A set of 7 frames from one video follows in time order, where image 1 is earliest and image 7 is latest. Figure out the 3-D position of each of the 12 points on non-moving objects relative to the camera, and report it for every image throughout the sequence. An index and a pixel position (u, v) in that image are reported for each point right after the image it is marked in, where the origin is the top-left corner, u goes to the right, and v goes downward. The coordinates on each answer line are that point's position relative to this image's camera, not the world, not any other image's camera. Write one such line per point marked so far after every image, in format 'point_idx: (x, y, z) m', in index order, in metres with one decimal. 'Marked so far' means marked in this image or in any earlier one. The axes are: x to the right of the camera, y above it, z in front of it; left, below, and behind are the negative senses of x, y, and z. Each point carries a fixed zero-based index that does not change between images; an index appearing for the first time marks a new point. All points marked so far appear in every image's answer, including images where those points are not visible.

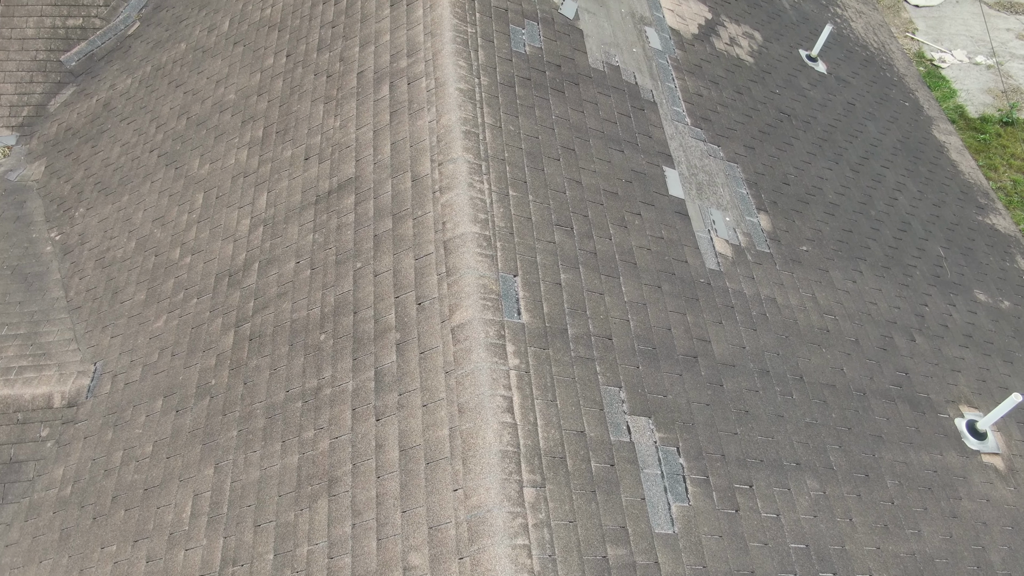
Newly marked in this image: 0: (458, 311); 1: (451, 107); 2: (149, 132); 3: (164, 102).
0: (-0.5, -0.2, +6.2) m
1: (-0.6, +1.8, +7.7) m
2: (-5.3, +2.3, +10.9) m
3: (-5.2, +2.8, +11.2) m
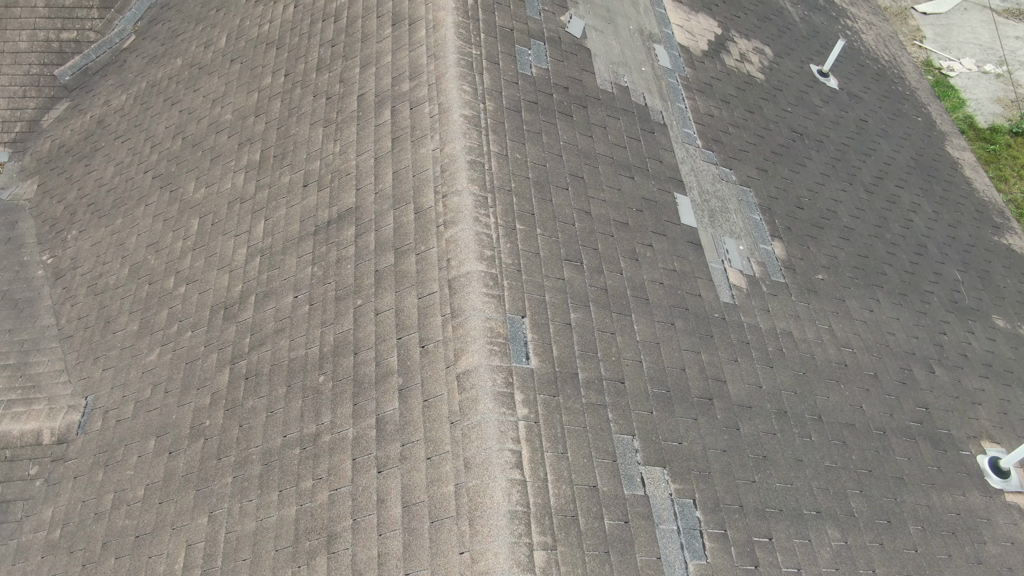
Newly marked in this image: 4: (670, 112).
0: (-0.4, -0.5, +5.9) m
1: (-0.6, +1.5, +7.4) m
2: (-5.2, +1.9, +10.6) m
3: (-5.1, +2.4, +10.9) m
4: (+2.0, +2.2, +9.5) m
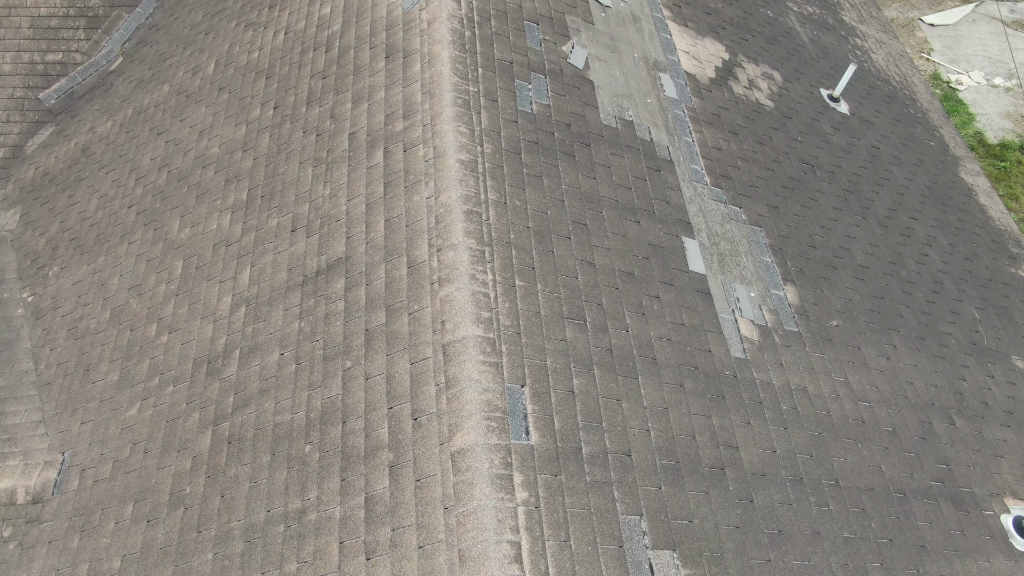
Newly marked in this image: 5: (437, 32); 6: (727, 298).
0: (-0.4, -1.1, +5.5) m
1: (-0.6, +1.0, +6.9) m
2: (-5.2, +1.4, +10.2) m
3: (-5.1, +1.9, +10.5) m
4: (+2.0, +1.7, +9.1) m
5: (-0.8, +2.8, +8.3) m
6: (+2.2, -0.1, +7.8) m
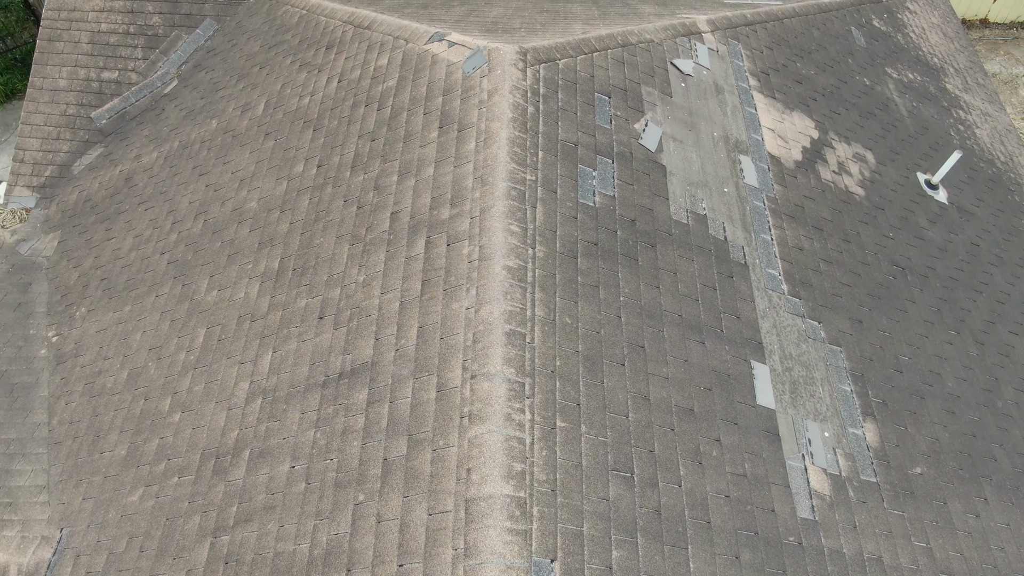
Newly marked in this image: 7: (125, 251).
0: (-0.3, -2.1, +4.7) m
1: (-0.1, -0.1, +6.2) m
2: (-4.5, +0.8, +9.7) m
3: (-4.3, +1.3, +10.0) m
4: (+2.6, +0.4, +8.1) m
5: (-0.1, +1.8, +7.5) m
6: (+2.6, -1.4, +6.9) m
7: (-5.1, +0.5, +9.9) m
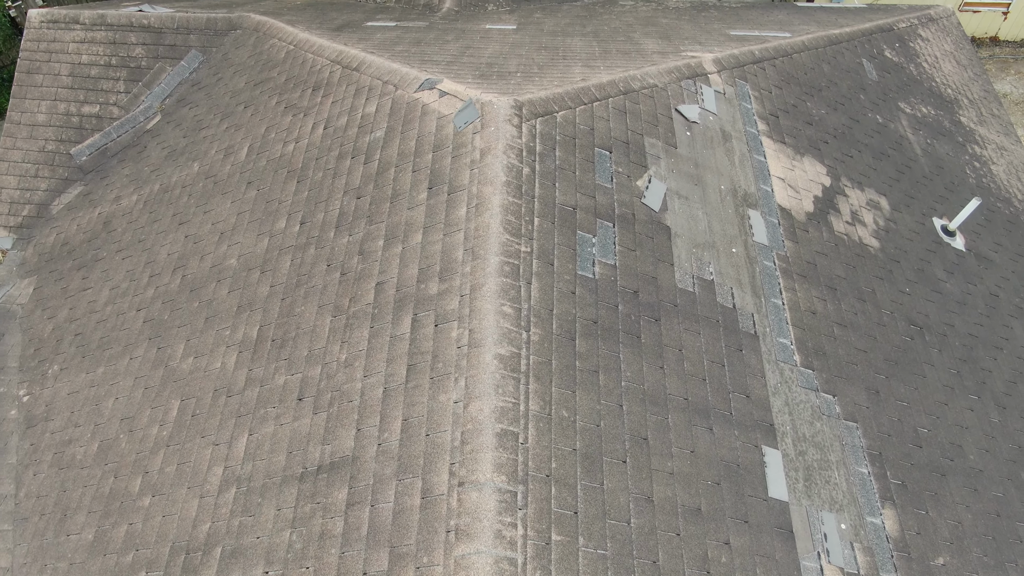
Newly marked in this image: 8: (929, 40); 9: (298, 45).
0: (-0.3, -2.8, +4.2) m
1: (-0.2, -0.8, +5.7) m
2: (-4.6, +0.1, +9.2) m
3: (-4.4, +0.6, +9.5) m
4: (+2.5, -0.3, +7.6) m
5: (-0.2, +1.1, +7.0) m
6: (+2.5, -2.1, +6.4) m
7: (-5.2, -0.2, +9.4) m
8: (+7.8, +4.6, +14.1) m
9: (-3.1, +3.5, +10.8) m
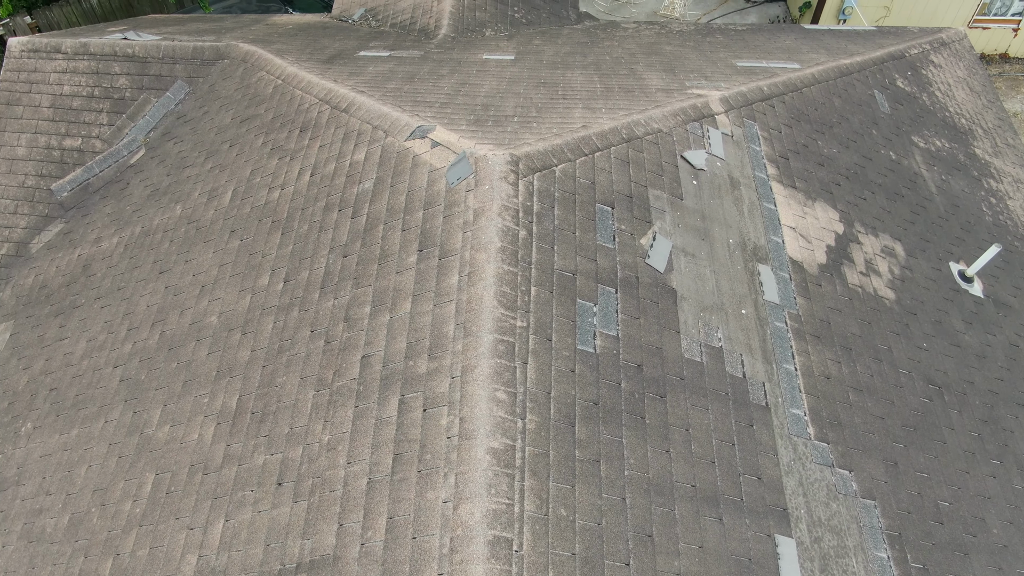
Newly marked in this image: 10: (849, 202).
0: (-0.4, -3.4, +3.8) m
1: (-0.2, -1.4, +5.2) m
2: (-4.6, -0.5, +8.8) m
3: (-4.4, -0.1, +9.0) m
4: (+2.5, -0.9, +7.2) m
5: (-0.2, +0.5, +6.5) m
6: (+2.5, -2.7, +5.9) m
7: (-5.2, -0.8, +9.0) m
8: (+7.8, +4.0, +13.6) m
9: (-3.1, +2.9, +10.3) m
10: (+4.3, +1.1, +9.6) m
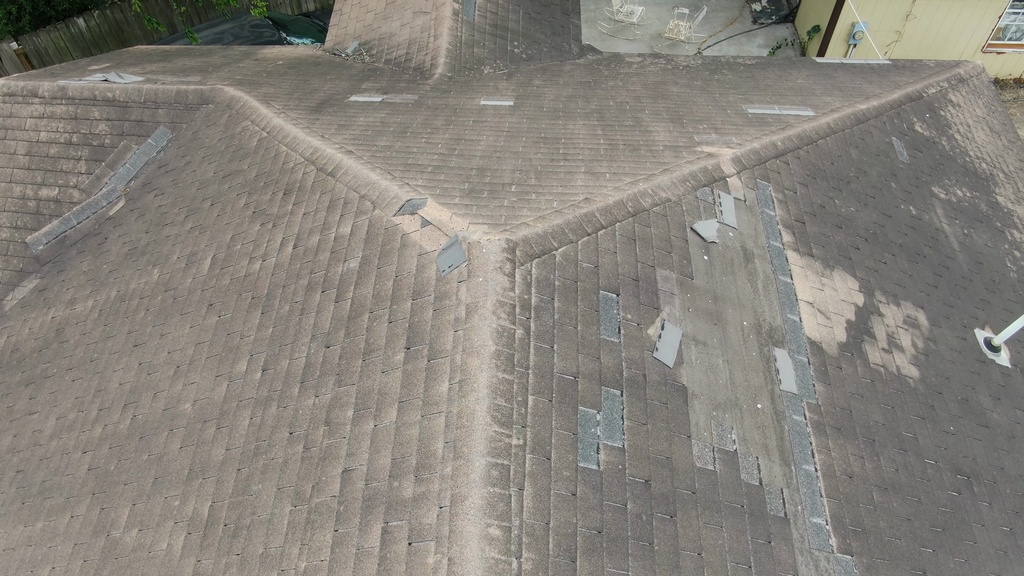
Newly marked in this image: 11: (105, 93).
0: (-0.4, -4.3, +3.2) m
1: (-0.3, -2.2, +4.6) m
2: (-4.6, -1.4, +8.2) m
3: (-4.5, -0.9, +8.5) m
4: (+2.5, -1.8, +6.6) m
5: (-0.3, -0.4, +6.0) m
6: (+2.5, -3.6, +5.3) m
7: (-5.2, -1.7, +8.4) m
8: (+7.8, +3.2, +13.1) m
9: (-3.1, +2.0, +9.8) m
10: (+4.2, +0.2, +9.0) m
11: (-6.2, +2.9, +11.4) m
